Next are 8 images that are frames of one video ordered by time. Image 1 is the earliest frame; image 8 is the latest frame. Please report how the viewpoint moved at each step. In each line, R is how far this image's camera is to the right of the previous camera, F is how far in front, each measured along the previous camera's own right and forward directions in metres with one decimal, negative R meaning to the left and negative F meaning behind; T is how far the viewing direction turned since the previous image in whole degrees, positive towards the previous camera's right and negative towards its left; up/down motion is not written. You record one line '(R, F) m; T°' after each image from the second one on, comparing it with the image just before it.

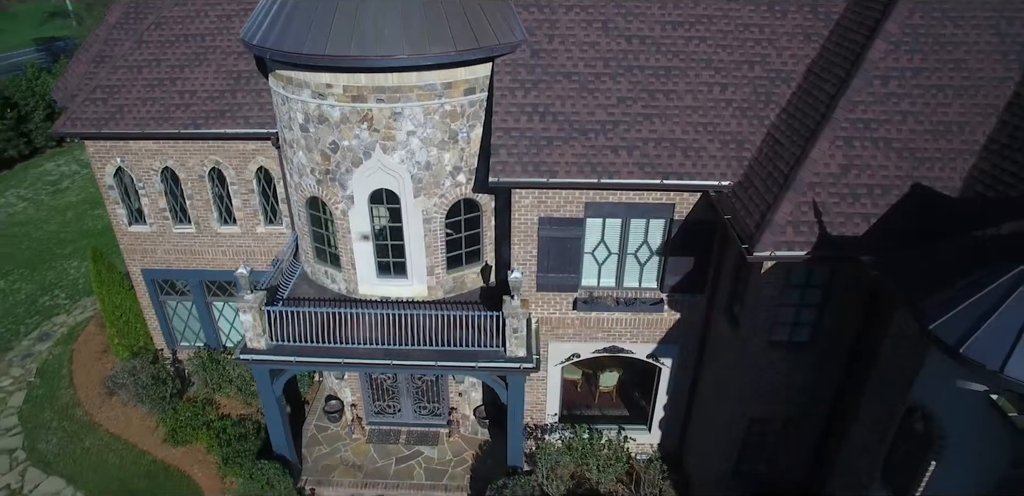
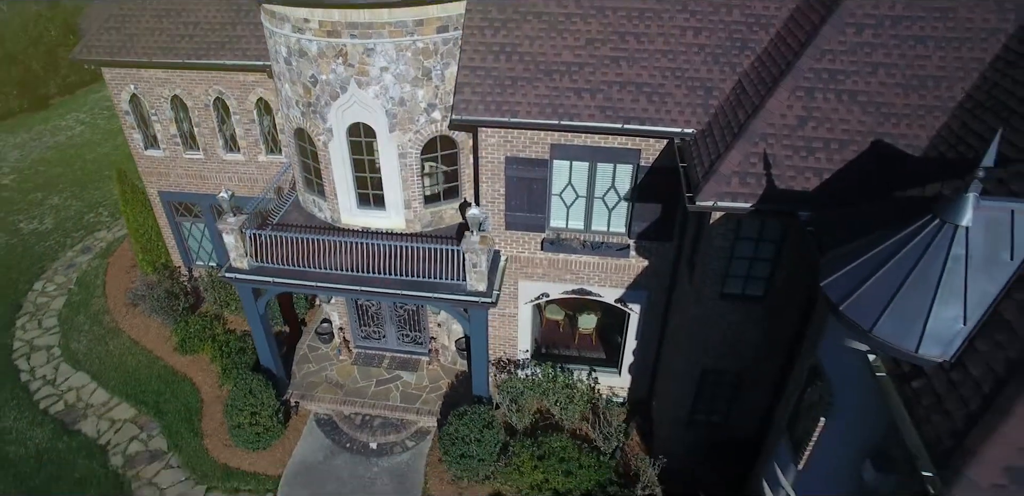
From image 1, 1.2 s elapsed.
(+2.0, -0.2) m; -6°
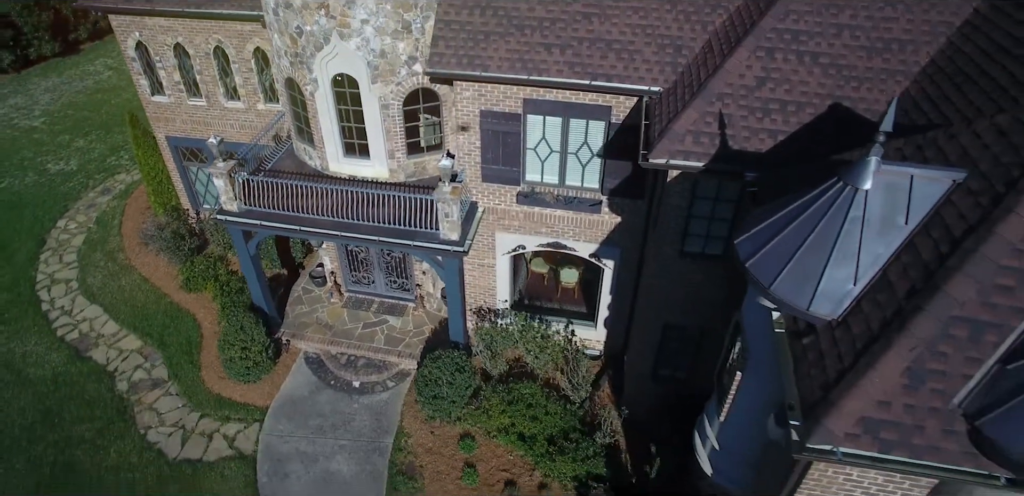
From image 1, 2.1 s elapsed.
(+1.3, -0.4) m; -3°
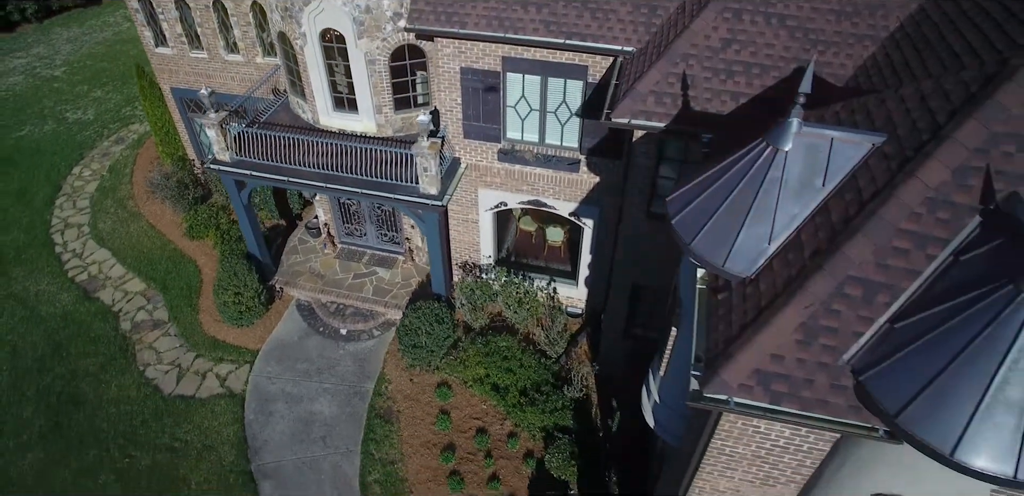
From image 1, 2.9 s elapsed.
(+1.1, -0.3) m; -3°
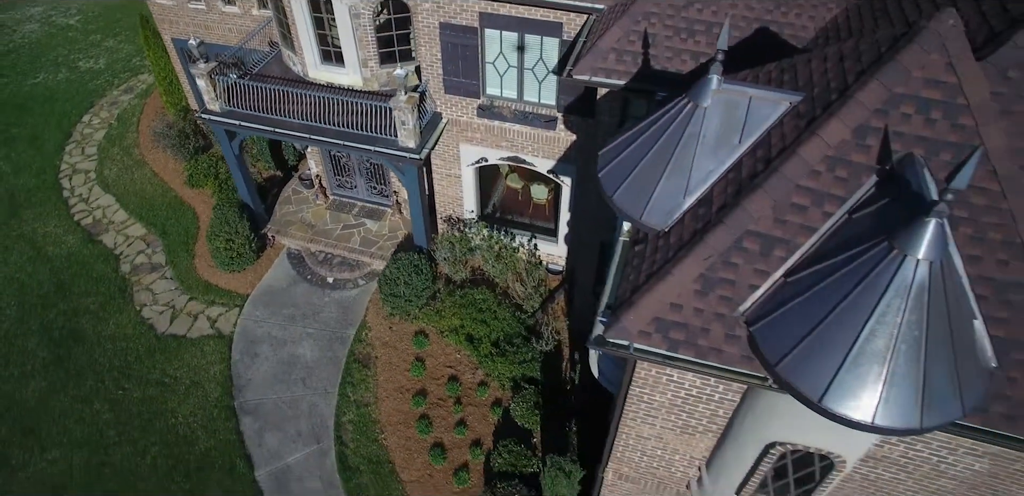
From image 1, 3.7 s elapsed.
(+1.1, -0.3) m; -2°
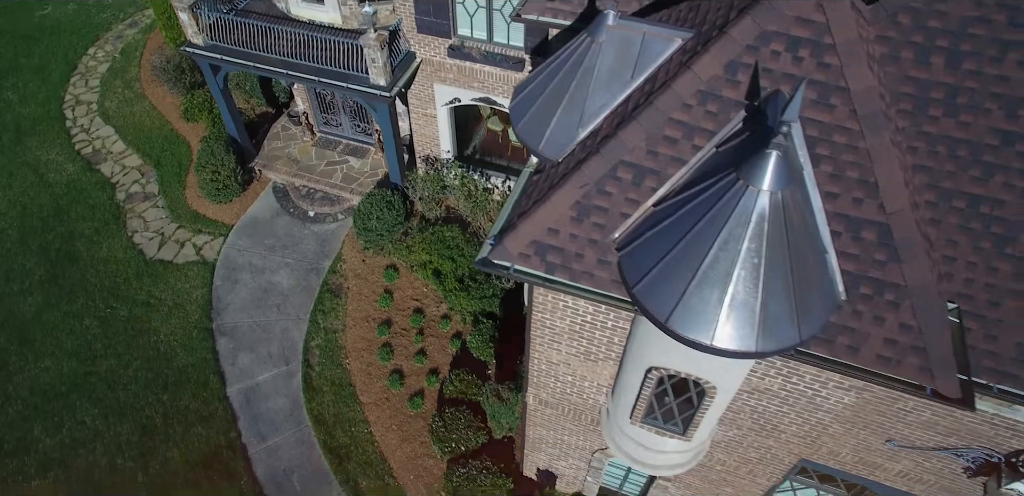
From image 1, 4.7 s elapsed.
(+1.4, -0.4) m; -3°
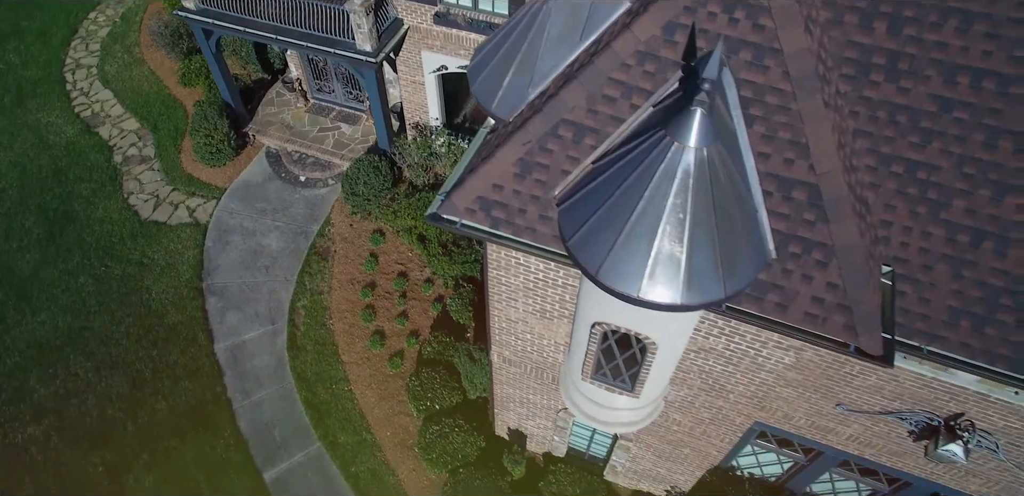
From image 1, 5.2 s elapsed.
(+0.7, -0.2) m; -1°
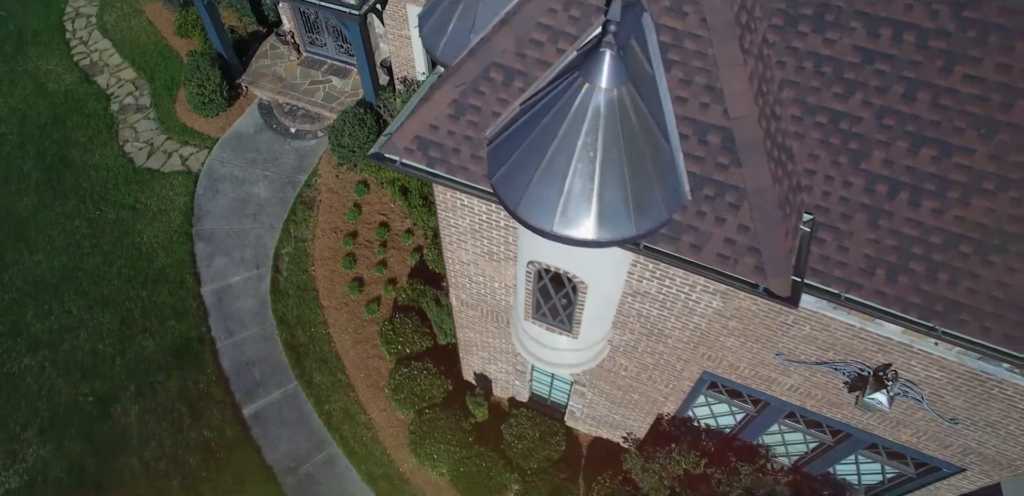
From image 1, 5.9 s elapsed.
(+0.9, -0.3) m; -1°
